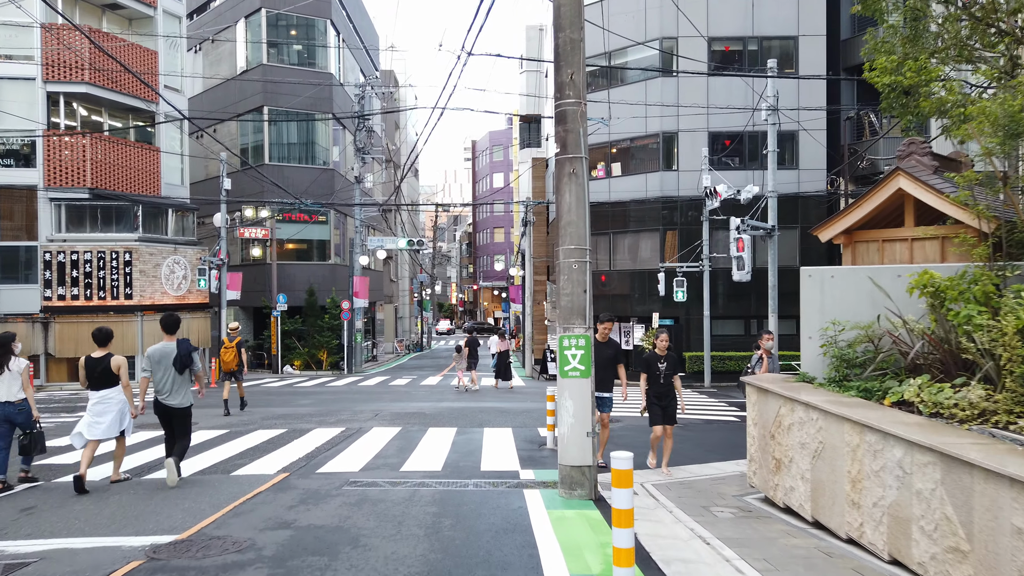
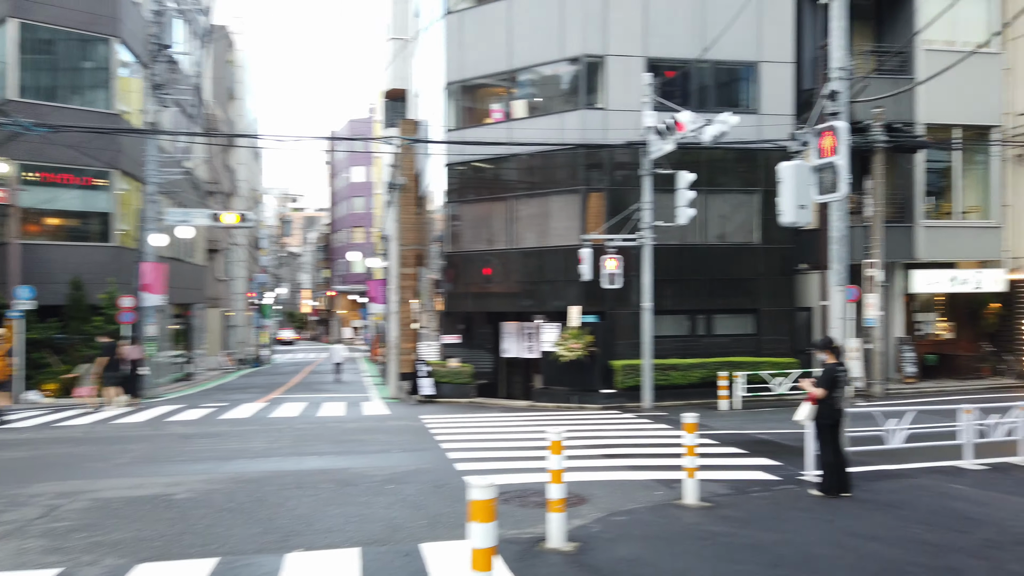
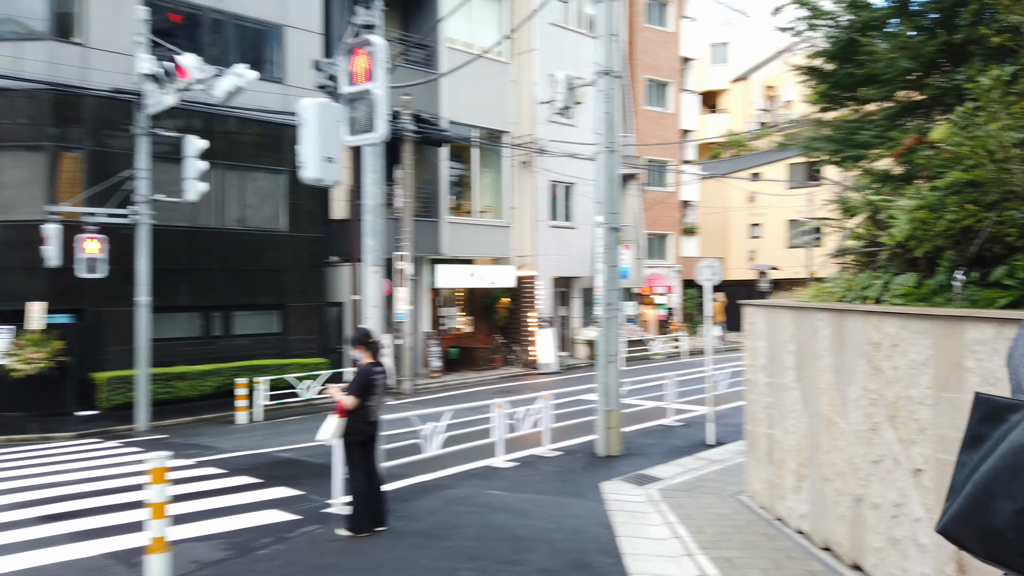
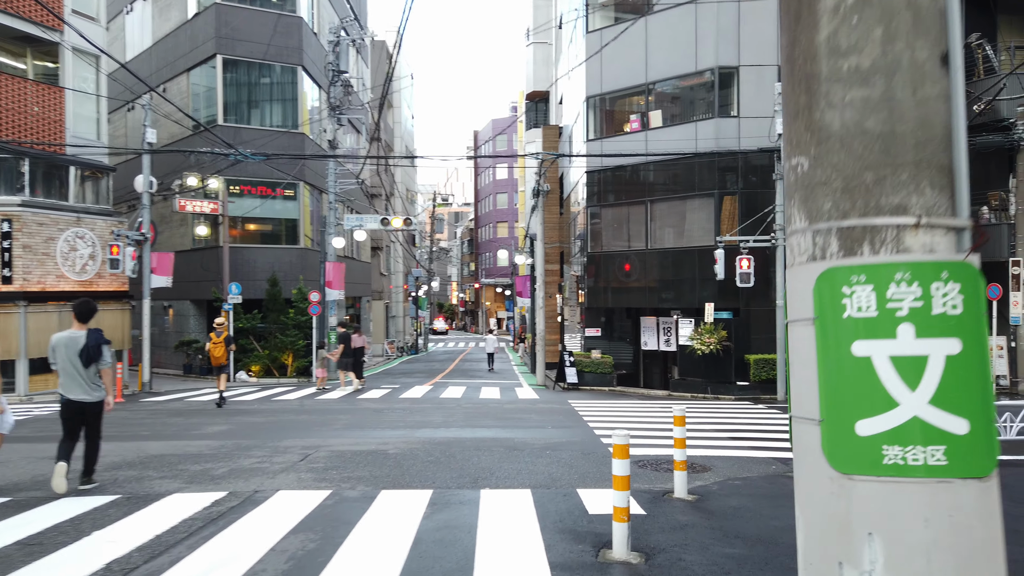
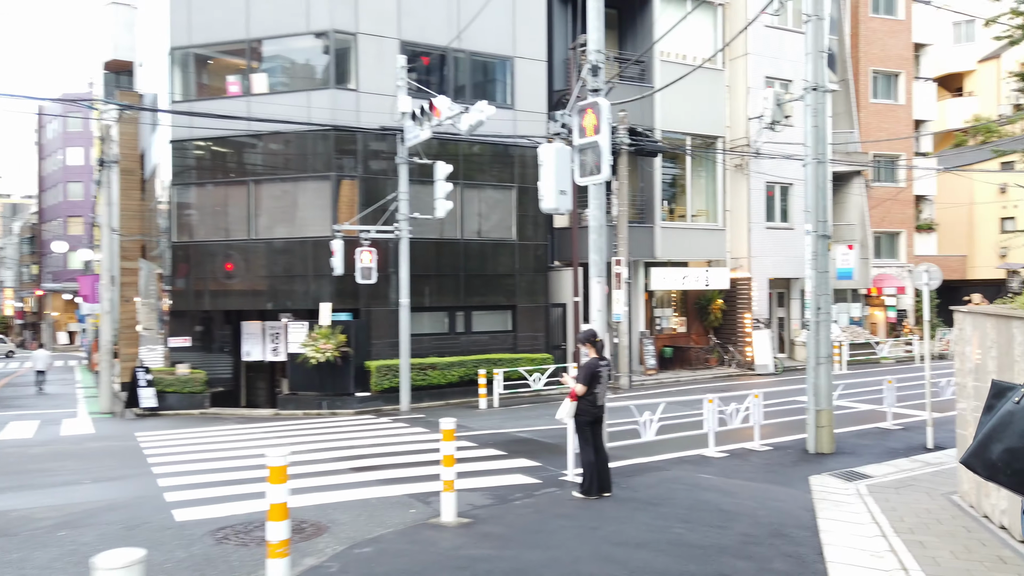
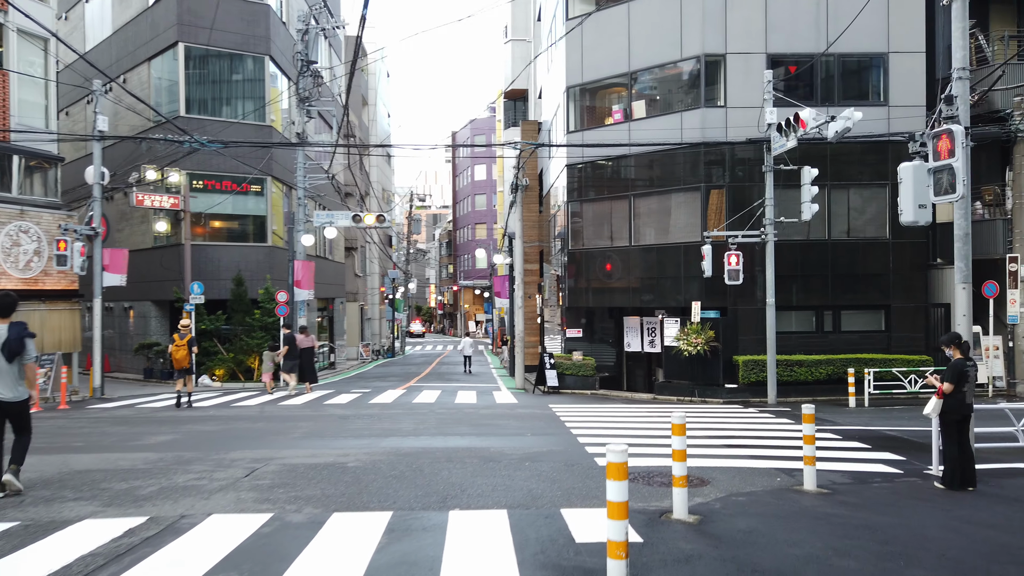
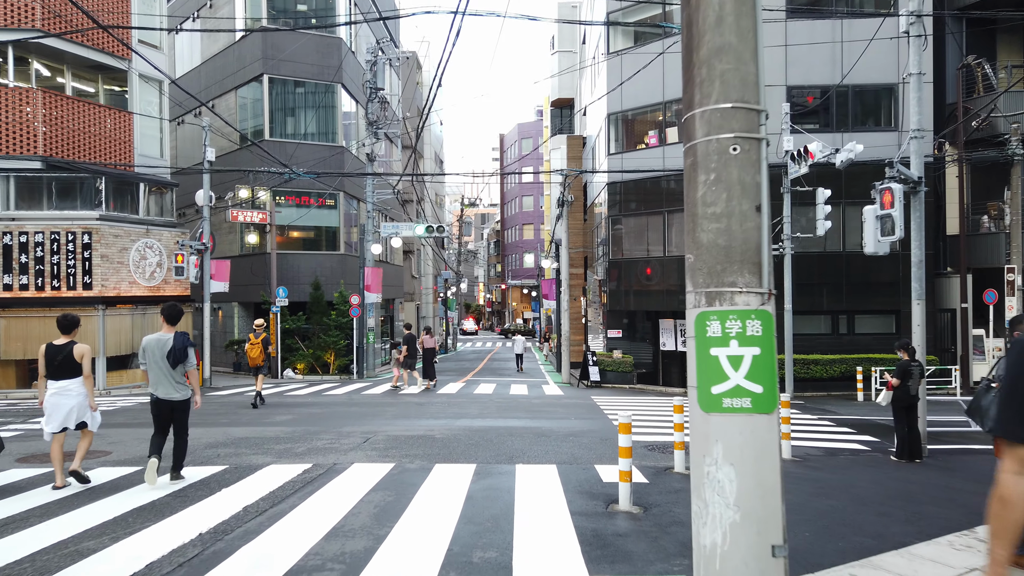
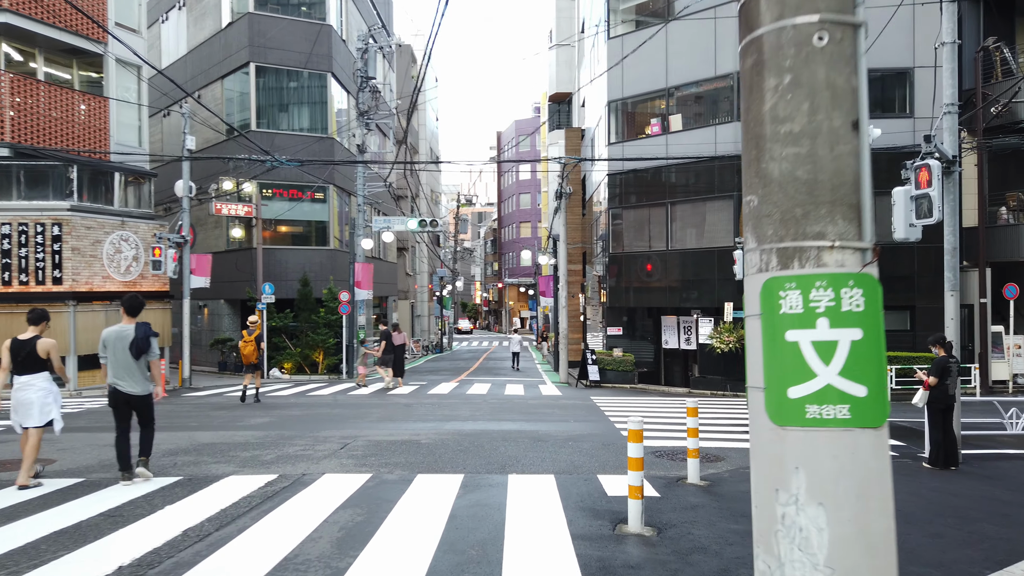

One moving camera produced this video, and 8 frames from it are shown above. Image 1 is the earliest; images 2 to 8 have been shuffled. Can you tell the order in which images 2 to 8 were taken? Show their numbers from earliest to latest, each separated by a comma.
7, 8, 4, 6, 2, 5, 3
